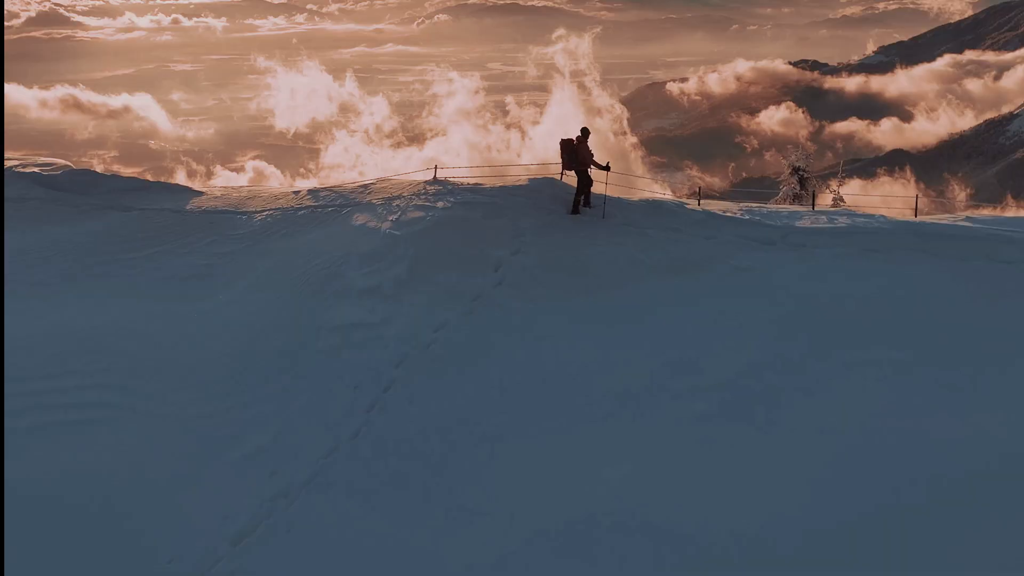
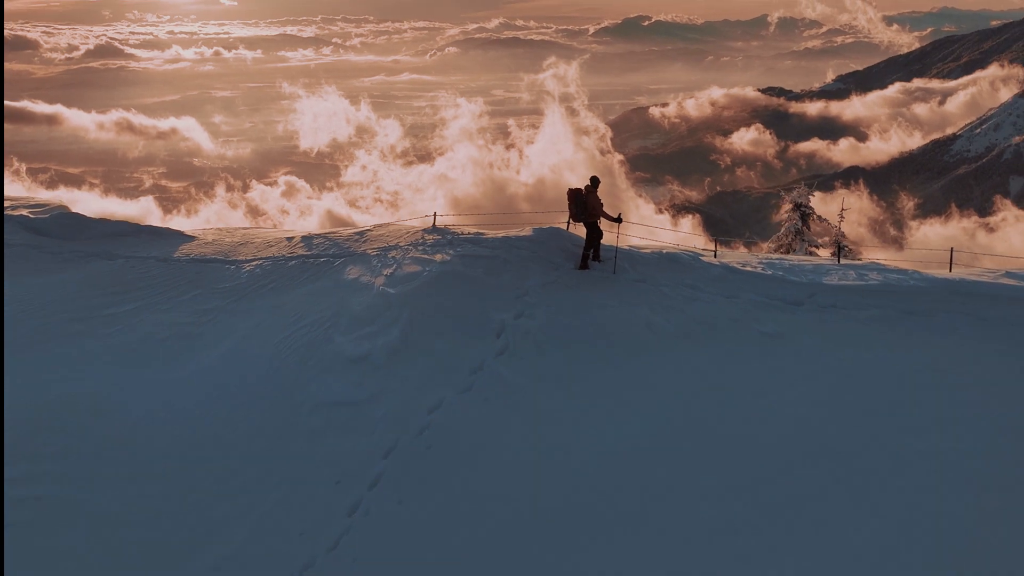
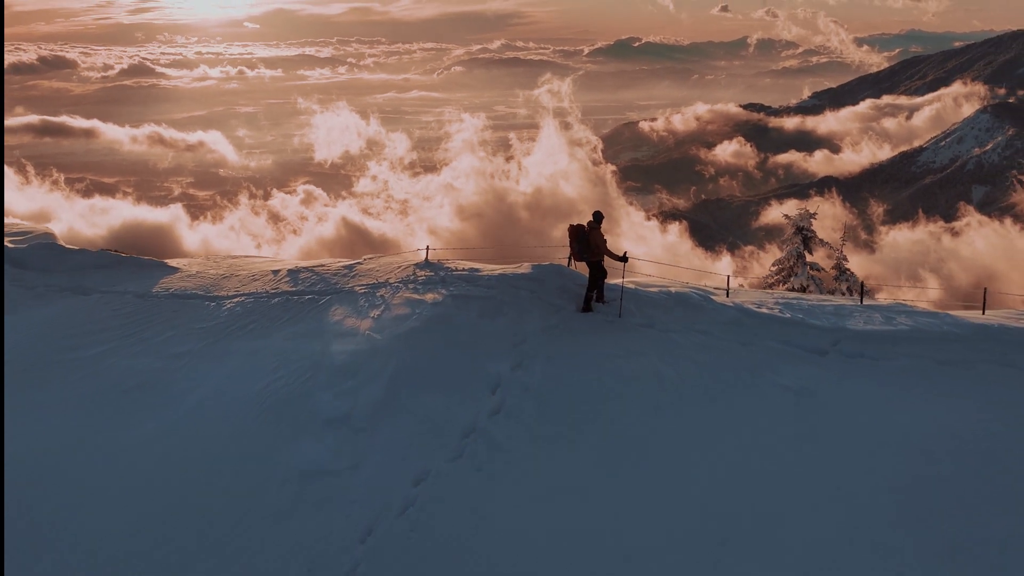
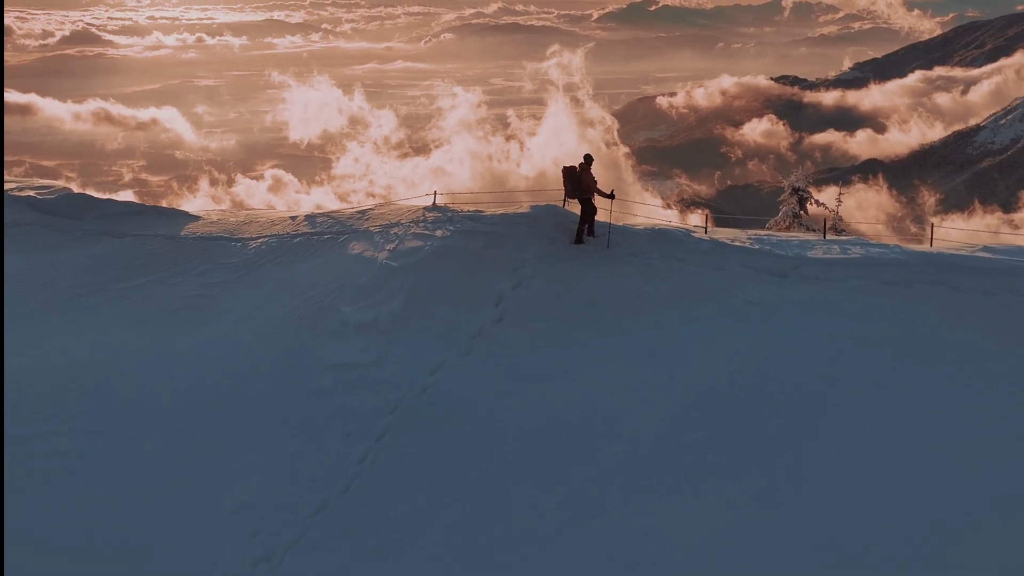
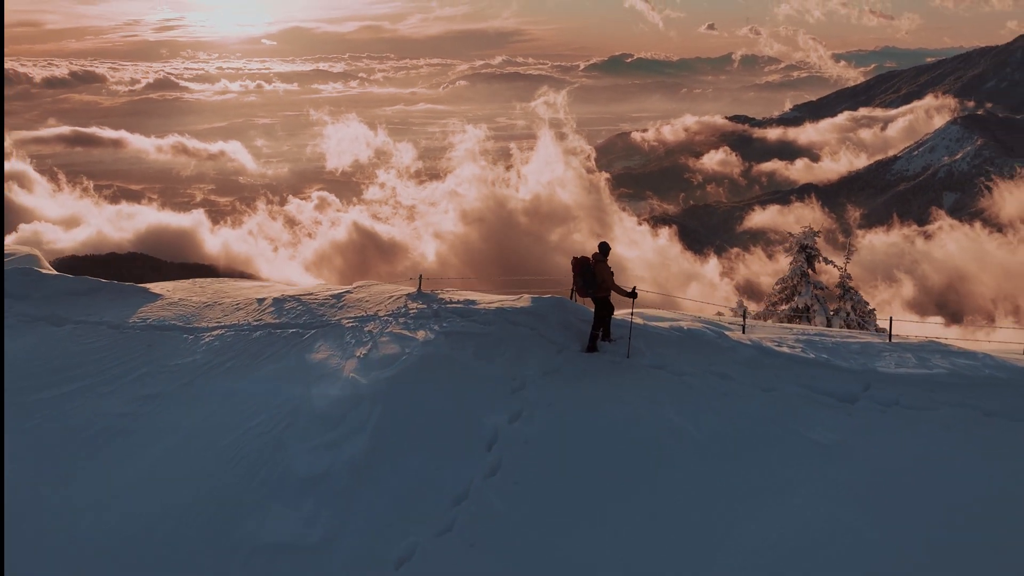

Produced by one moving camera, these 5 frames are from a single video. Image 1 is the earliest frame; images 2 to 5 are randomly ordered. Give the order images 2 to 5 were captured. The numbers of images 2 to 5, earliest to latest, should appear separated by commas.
4, 2, 3, 5
